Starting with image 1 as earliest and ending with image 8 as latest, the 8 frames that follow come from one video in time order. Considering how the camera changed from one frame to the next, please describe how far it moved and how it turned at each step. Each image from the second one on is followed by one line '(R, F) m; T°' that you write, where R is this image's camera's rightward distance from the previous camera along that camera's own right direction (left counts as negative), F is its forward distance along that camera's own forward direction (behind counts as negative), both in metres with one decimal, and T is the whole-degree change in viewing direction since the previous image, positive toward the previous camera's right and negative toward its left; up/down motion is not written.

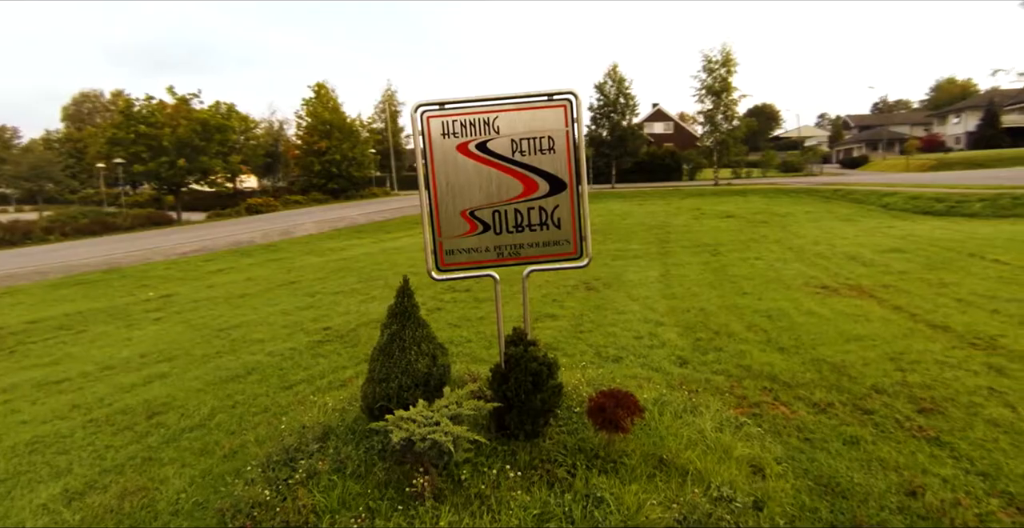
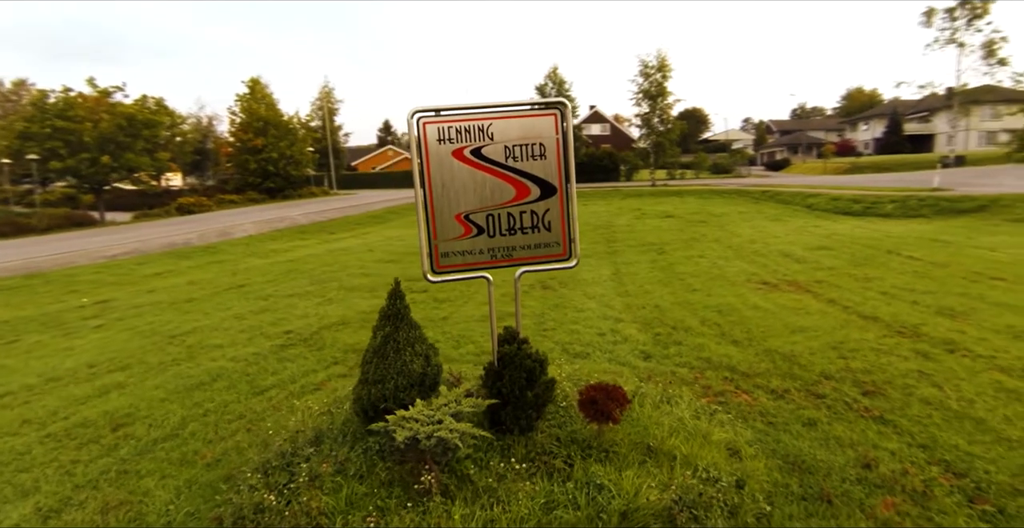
(-0.3, -0.1) m; +6°
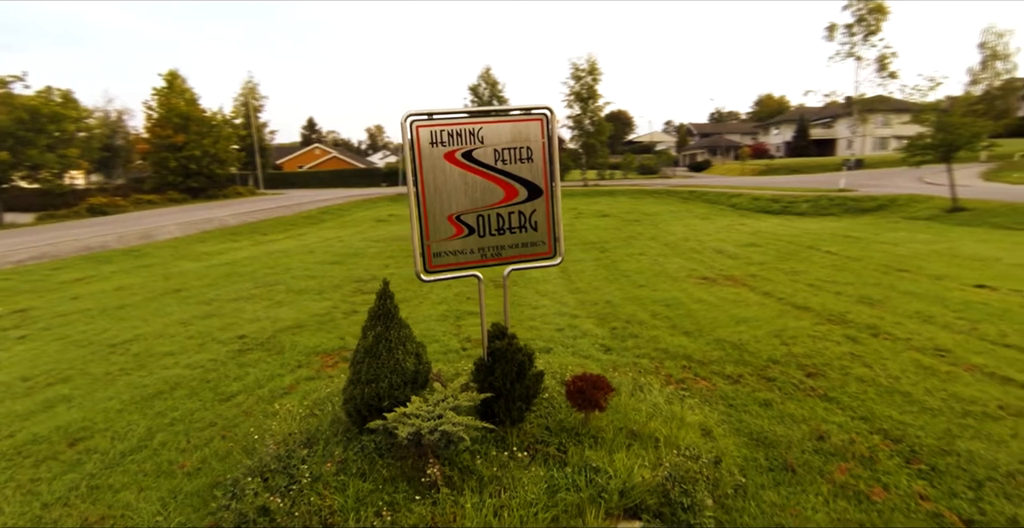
(-0.4, -0.1) m; +7°
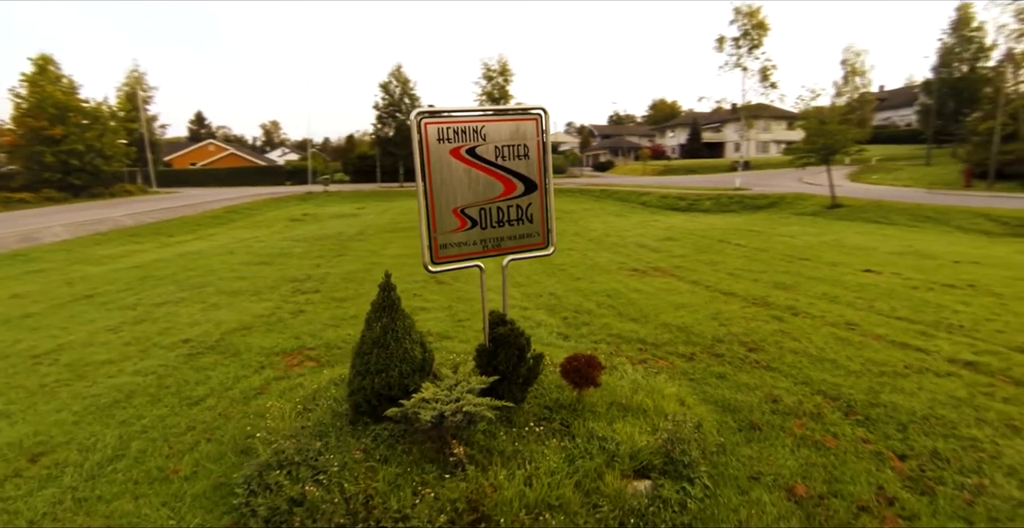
(-0.7, -0.2) m; +10°
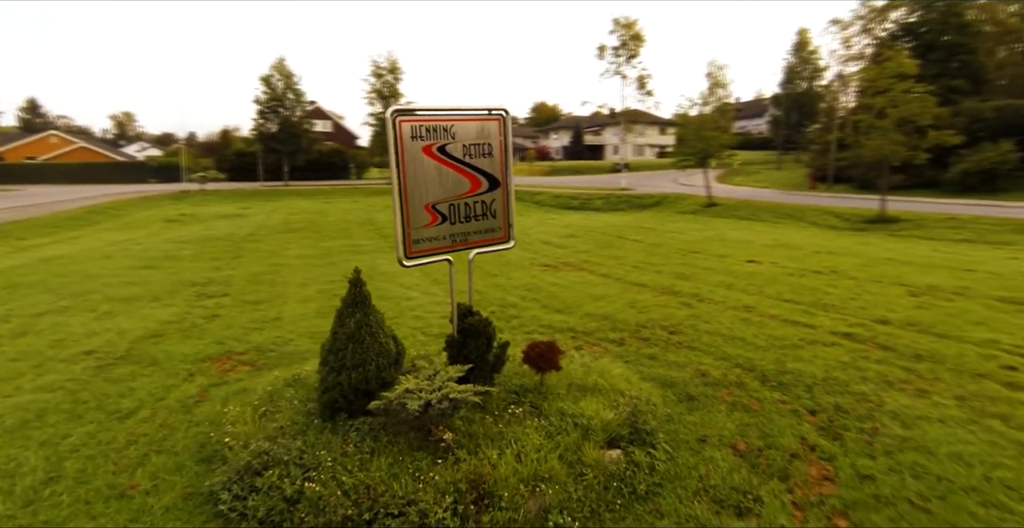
(-0.6, -0.1) m; +12°
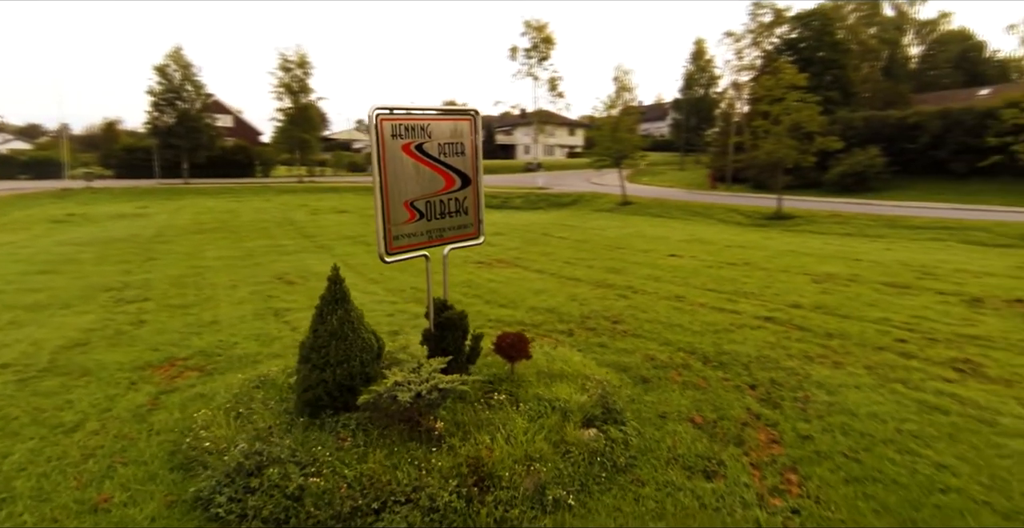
(-0.5, -0.1) m; +9°
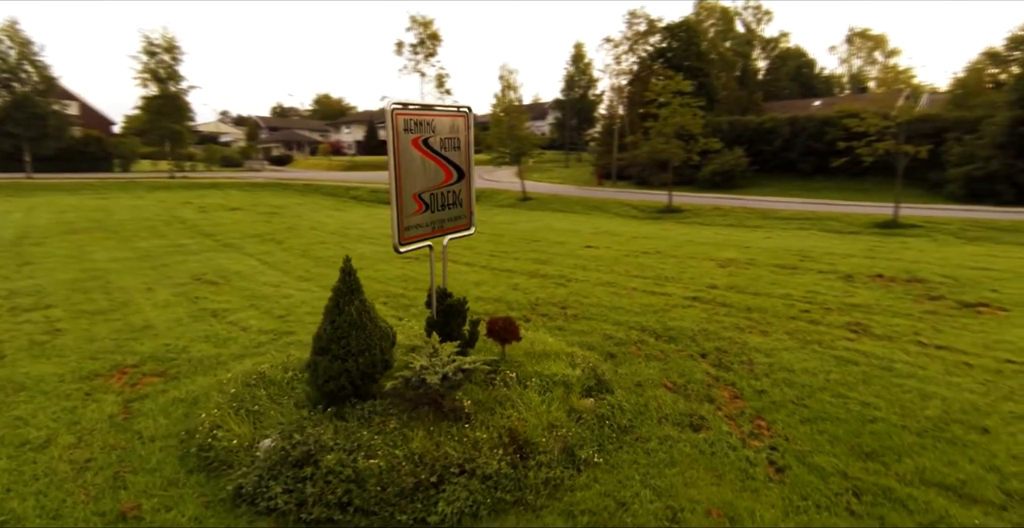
(-0.9, -0.2) m; +12°
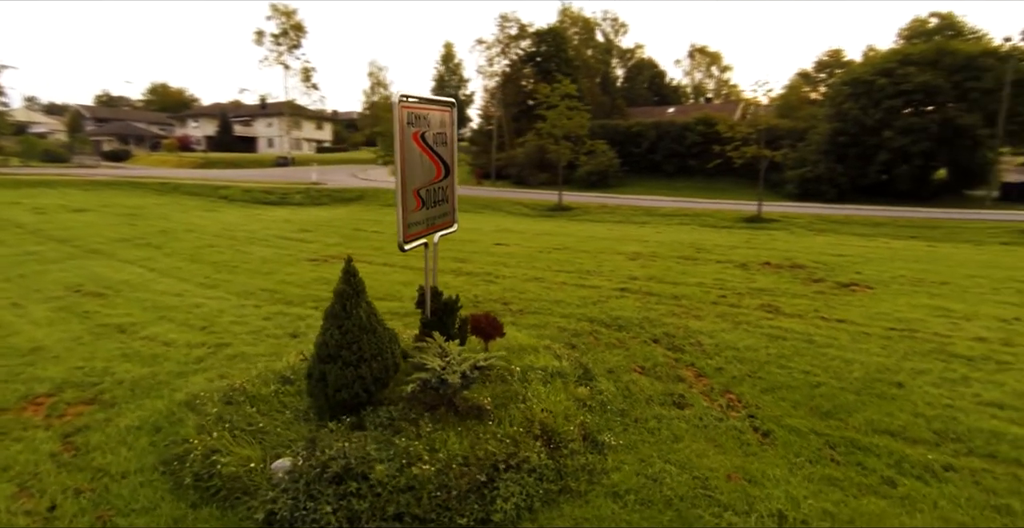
(-1.0, +0.1) m; +14°
